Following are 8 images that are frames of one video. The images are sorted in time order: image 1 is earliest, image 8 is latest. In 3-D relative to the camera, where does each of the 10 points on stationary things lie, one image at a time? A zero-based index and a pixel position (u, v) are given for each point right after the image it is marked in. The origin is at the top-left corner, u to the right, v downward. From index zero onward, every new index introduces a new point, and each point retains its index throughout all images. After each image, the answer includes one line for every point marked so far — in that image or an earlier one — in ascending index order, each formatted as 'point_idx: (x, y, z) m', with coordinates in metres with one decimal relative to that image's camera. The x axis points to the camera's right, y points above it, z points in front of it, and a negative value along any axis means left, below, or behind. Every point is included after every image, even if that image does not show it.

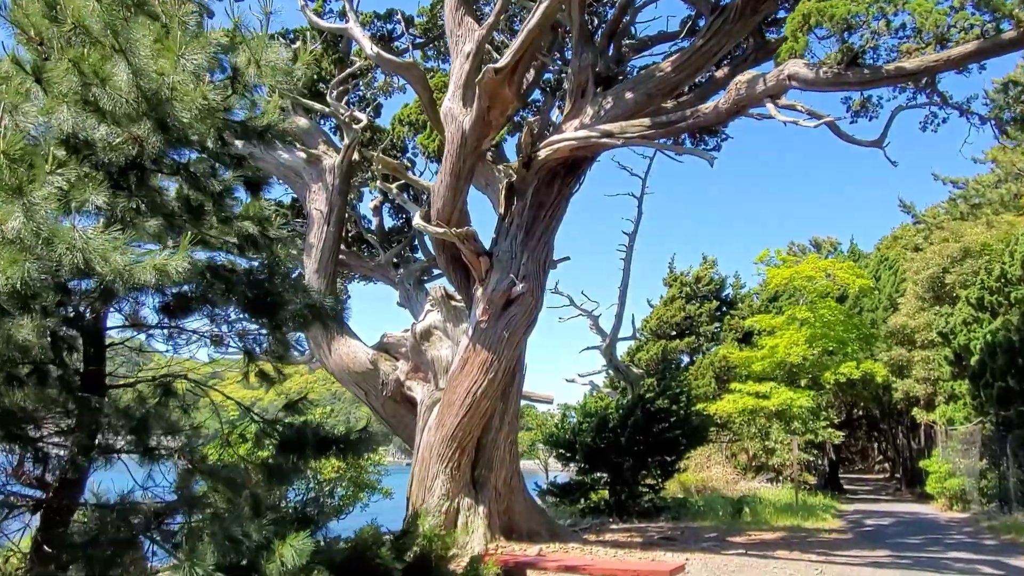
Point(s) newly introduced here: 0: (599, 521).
0: (+1.5, -4.0, +12.6) m
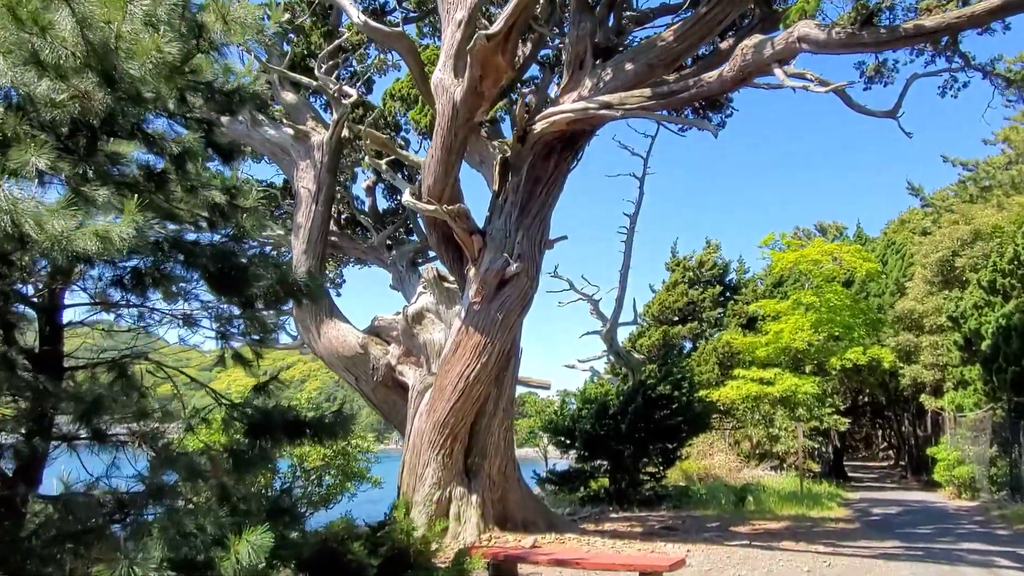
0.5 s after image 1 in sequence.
0: (+1.4, -3.7, +12.3) m
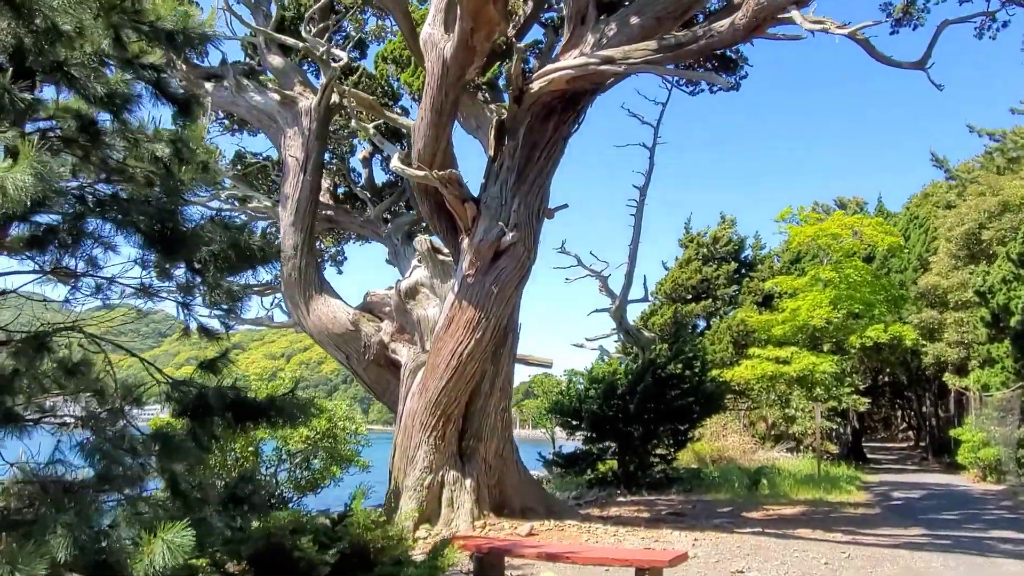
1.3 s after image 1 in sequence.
0: (+1.5, -3.3, +11.8) m
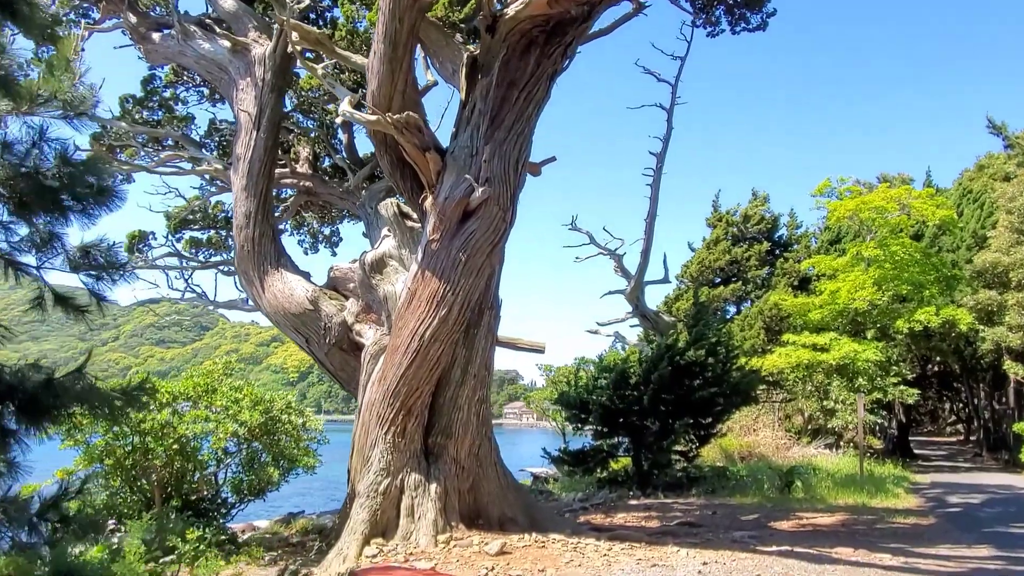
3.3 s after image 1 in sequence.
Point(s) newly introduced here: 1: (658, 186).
0: (+1.4, -2.9, +10.5) m
1: (+2.5, +1.7, +12.6) m
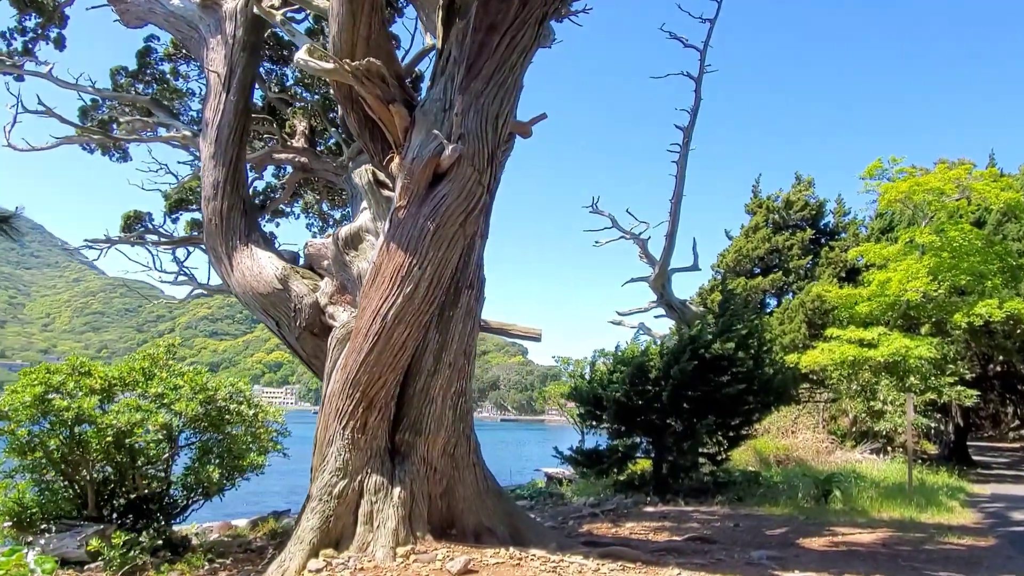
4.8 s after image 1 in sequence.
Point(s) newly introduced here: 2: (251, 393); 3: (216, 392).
0: (+1.5, -2.7, +9.5) m
1: (+2.7, +1.9, +11.6) m
2: (-2.3, -0.9, +6.4) m
3: (-2.5, -0.8, +6.1) m
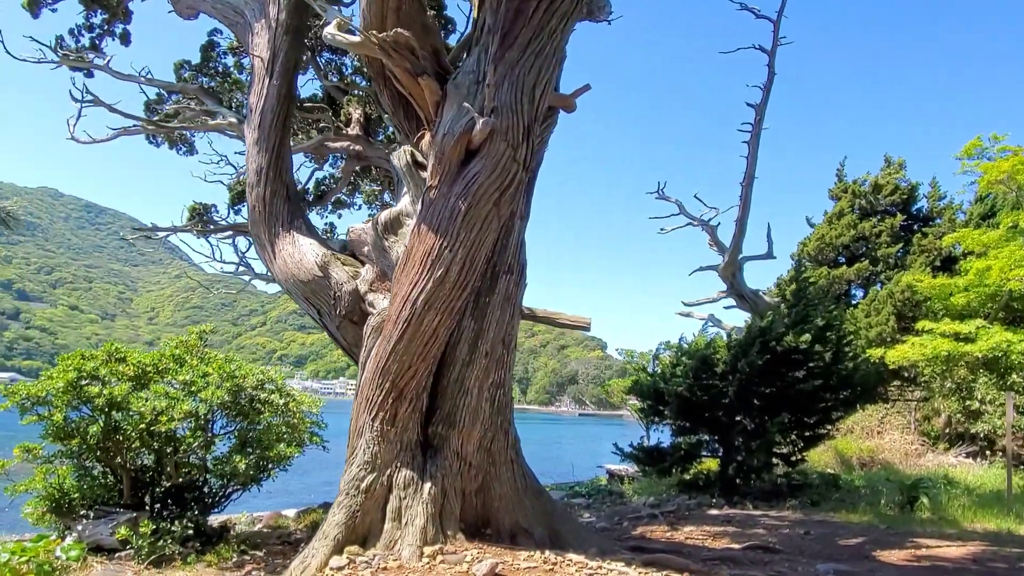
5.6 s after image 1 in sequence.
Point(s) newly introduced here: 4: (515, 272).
0: (+2.2, -2.6, +9.0) m
1: (+3.6, +2.1, +10.8) m
2: (-1.9, -0.8, +6.3) m
3: (-2.1, -0.7, +5.9) m
4: (0.0, +0.1, +5.7) m
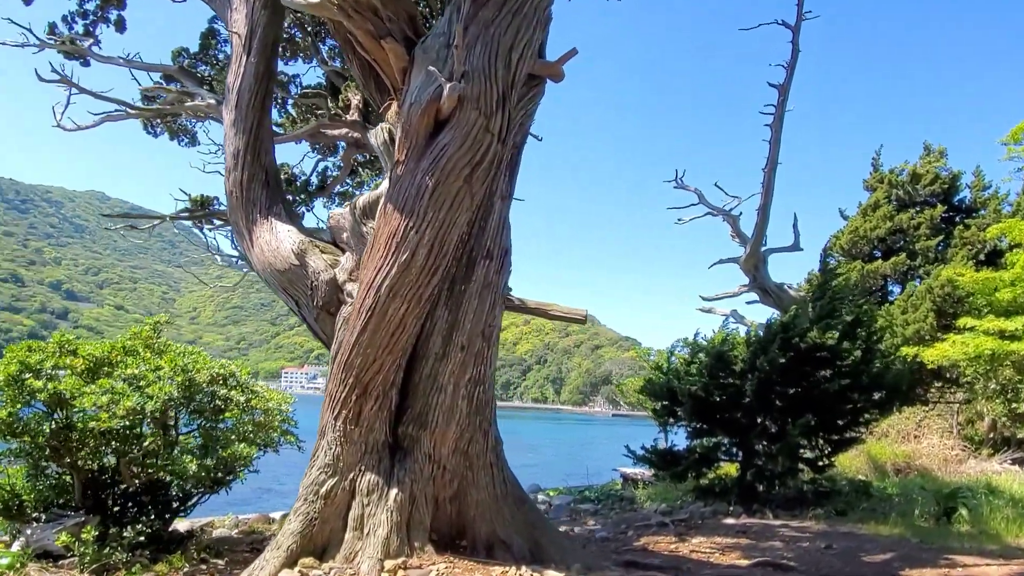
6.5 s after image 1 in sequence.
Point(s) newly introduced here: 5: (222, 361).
0: (+2.2, -2.5, +8.3) m
1: (+3.7, +2.2, +10.1) m
2: (-2.0, -0.7, +5.8) m
3: (-2.3, -0.6, +5.5) m
4: (-0.1, +0.2, +5.2) m
5: (-2.2, -0.6, +5.8) m
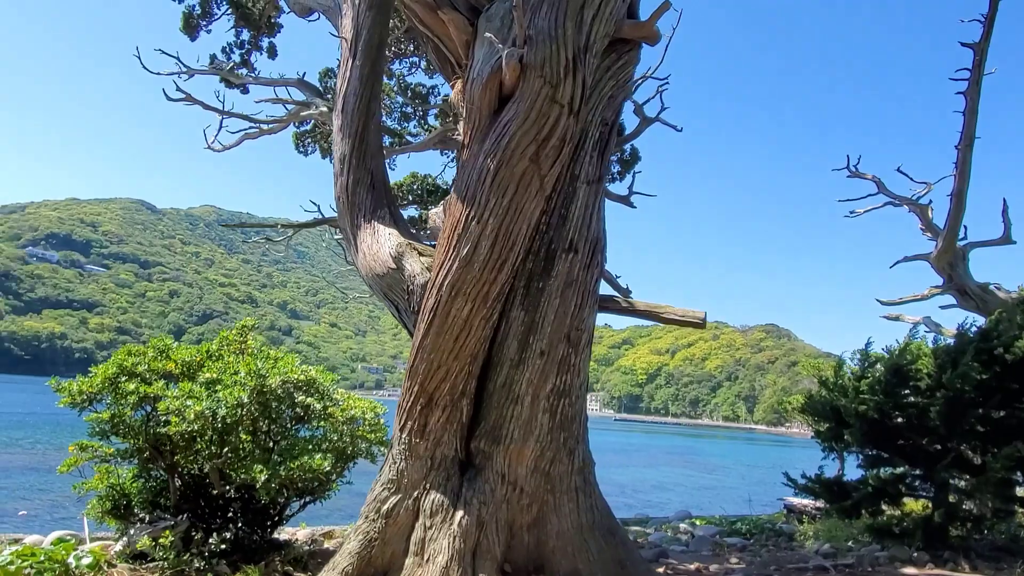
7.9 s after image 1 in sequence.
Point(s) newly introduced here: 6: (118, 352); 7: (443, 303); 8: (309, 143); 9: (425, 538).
0: (+3.5, -2.5, +6.9) m
1: (+5.3, +2.2, +8.4) m
2: (-1.3, -0.7, +5.6) m
3: (-1.6, -0.7, +5.3) m
4: (+0.4, +0.2, +4.5) m
5: (-1.5, -0.6, +5.6) m
6: (-2.8, -0.5, +5.3) m
7: (-0.4, -0.1, +4.3) m
8: (-3.1, +2.2, +11.4) m
9: (-0.5, -1.4, +4.2) m
